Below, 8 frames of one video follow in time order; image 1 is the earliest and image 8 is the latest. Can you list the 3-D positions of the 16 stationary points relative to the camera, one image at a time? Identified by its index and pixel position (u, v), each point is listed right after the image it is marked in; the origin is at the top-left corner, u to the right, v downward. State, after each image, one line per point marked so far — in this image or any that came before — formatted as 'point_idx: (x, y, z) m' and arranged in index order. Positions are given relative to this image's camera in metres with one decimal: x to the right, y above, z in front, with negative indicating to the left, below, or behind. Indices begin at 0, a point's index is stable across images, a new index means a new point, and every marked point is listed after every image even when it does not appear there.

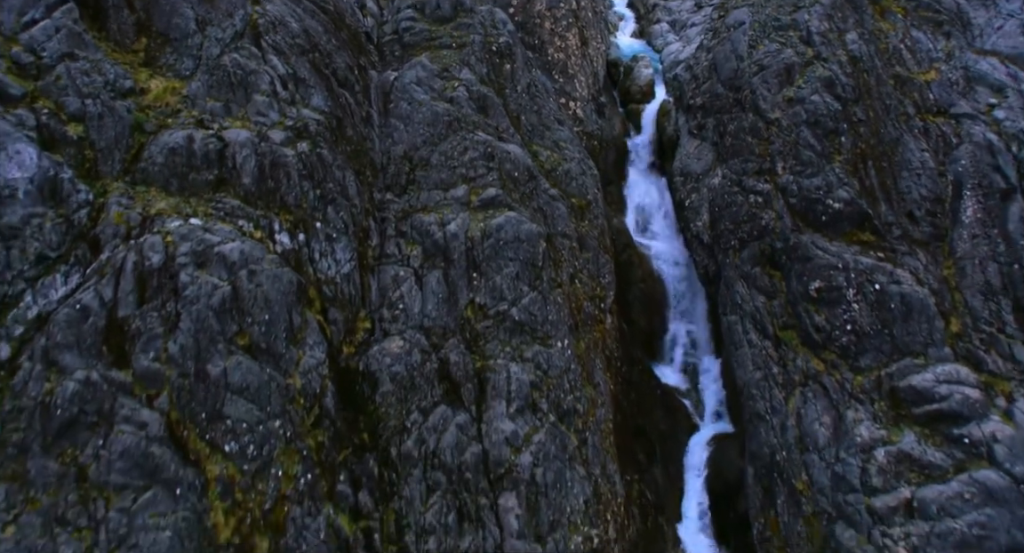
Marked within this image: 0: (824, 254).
0: (+4.0, +0.3, +8.8) m
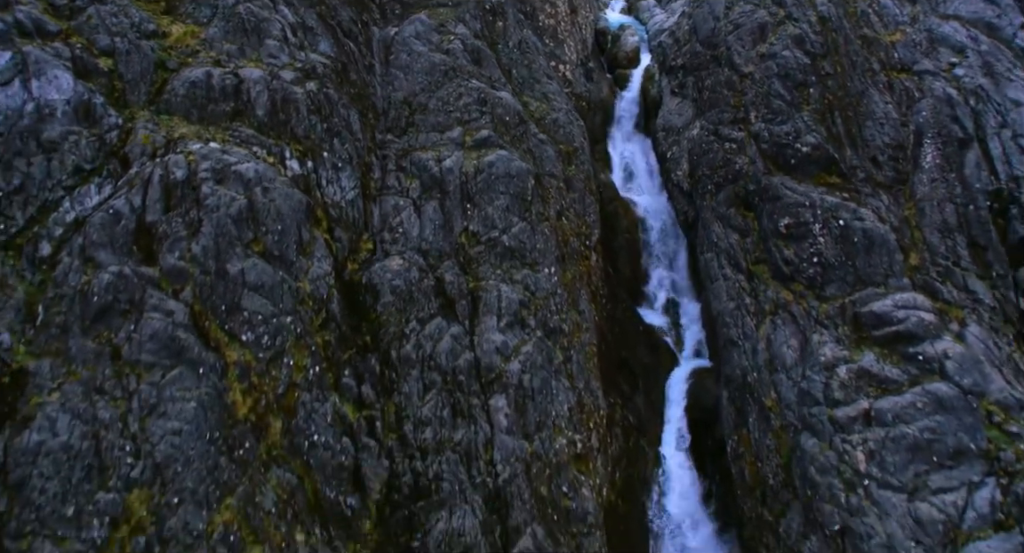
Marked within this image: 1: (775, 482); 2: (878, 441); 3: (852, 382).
0: (+3.9, +1.2, +9.4) m
1: (+3.4, -2.6, +8.6) m
2: (+4.3, -1.9, +7.9) m
3: (+4.2, -1.3, +8.3) m
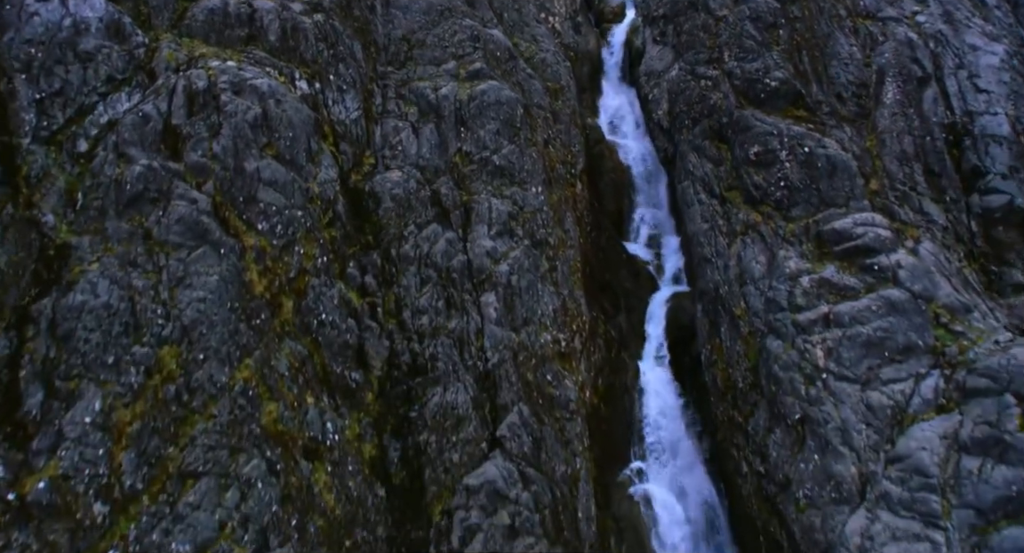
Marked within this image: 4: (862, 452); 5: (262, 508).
0: (+3.8, +2.3, +10.2) m
1: (+3.2, -1.5, +9.3) m
2: (+4.2, -0.8, +8.7) m
3: (+4.1, -0.2, +9.1) m
4: (+4.2, -2.1, +8.0) m
5: (-2.3, -2.1, +6.2) m
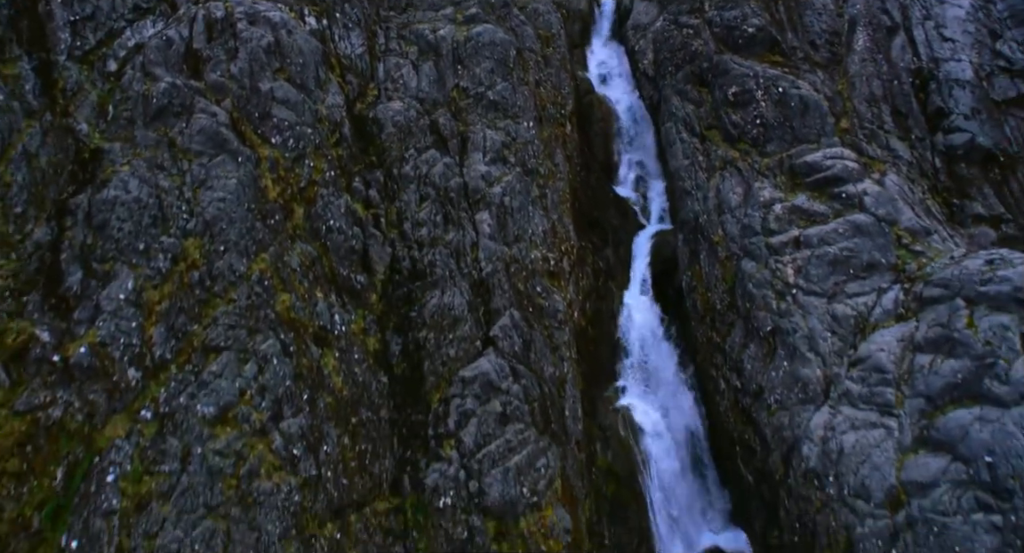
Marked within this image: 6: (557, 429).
0: (+3.7, +3.4, +10.9) m
1: (+3.1, -0.4, +10.0) m
2: (+4.1, +0.3, +9.4) m
3: (+4.0, +0.9, +9.8) m
4: (+4.1, -1.0, +8.7) m
5: (-2.4, -1.1, +6.9) m
6: (+0.6, -1.9, +8.3) m
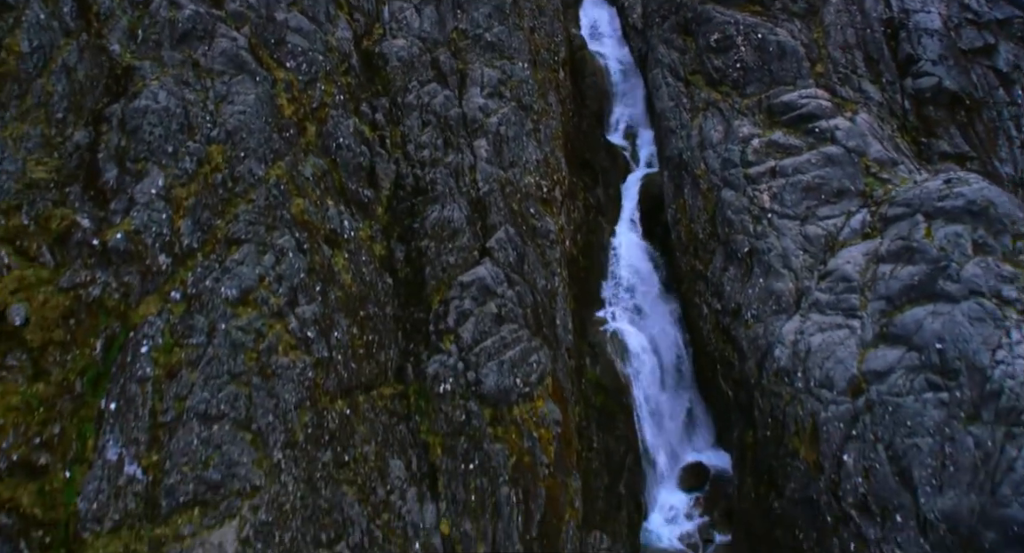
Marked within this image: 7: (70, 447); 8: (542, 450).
0: (+3.6, +4.5, +11.6) m
1: (+3.1, +0.7, +10.7) m
2: (+4.0, +1.4, +10.1) m
3: (+3.9, +2.0, +10.5) m
4: (+4.0, +0.1, +9.4) m
5: (-2.5, 0.0, +7.6) m
6: (+0.5, -0.7, +9.0) m
7: (-4.4, -1.7, +6.8) m
8: (+0.4, -2.1, +8.2) m
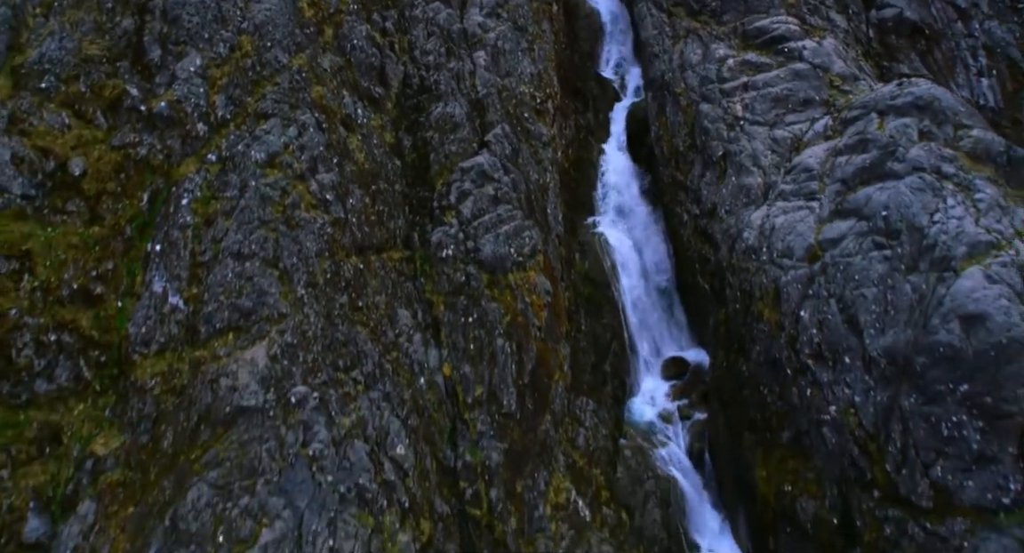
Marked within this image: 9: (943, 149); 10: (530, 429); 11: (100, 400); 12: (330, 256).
0: (+3.6, +6.0, +12.7) m
1: (+3.0, +2.3, +11.7) m
2: (+4.0, +2.9, +11.1) m
3: (+3.8, +3.6, +11.5) m
4: (+3.9, +1.7, +10.4) m
5: (-2.5, +1.7, +8.6) m
6: (+0.4, +0.9, +10.0) m
7: (-4.5, 0.0, +7.8) m
8: (+0.3, -0.5, +9.2) m
9: (+5.9, +1.7, +9.2) m
10: (+0.2, -2.0, +8.8) m
11: (-4.7, -1.4, +7.6) m
12: (-2.2, +0.2, +8.2) m
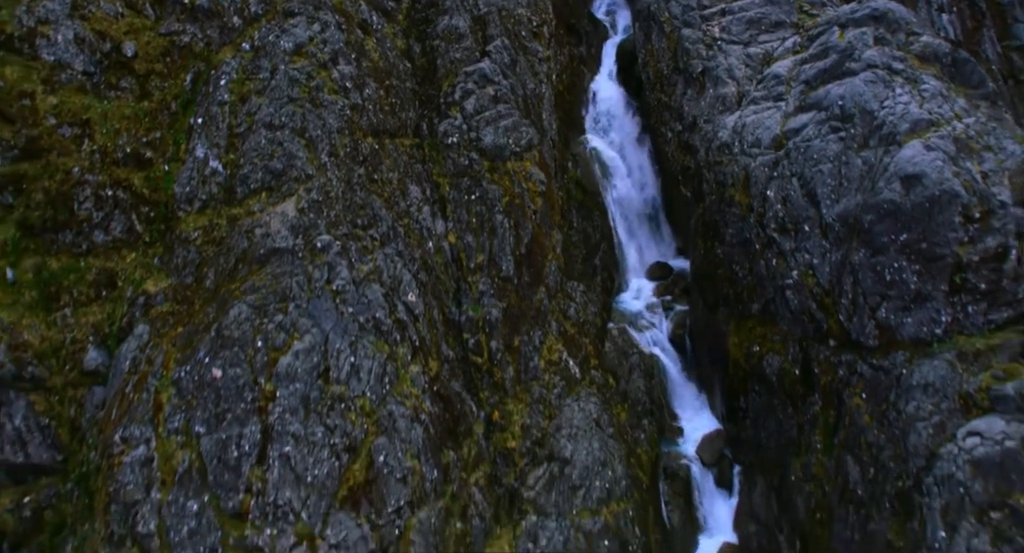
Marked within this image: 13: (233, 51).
0: (+3.5, +7.7, +13.8) m
1: (+3.0, +3.9, +12.9) m
2: (+3.9, +4.6, +12.2) m
3: (+3.8, +5.2, +12.6) m
4: (+3.9, +3.4, +11.5) m
5: (-2.6, +3.4, +9.7) m
6: (+0.4, +2.6, +11.1) m
7: (-4.6, +1.7, +8.9) m
8: (+0.3, +1.2, +10.3) m
9: (+5.8, +3.4, +10.3) m
10: (+0.2, -0.3, +9.9) m
11: (-4.7, +0.3, +8.7) m
12: (-2.3, +2.0, +9.3) m
13: (-3.8, +3.1, +9.2) m
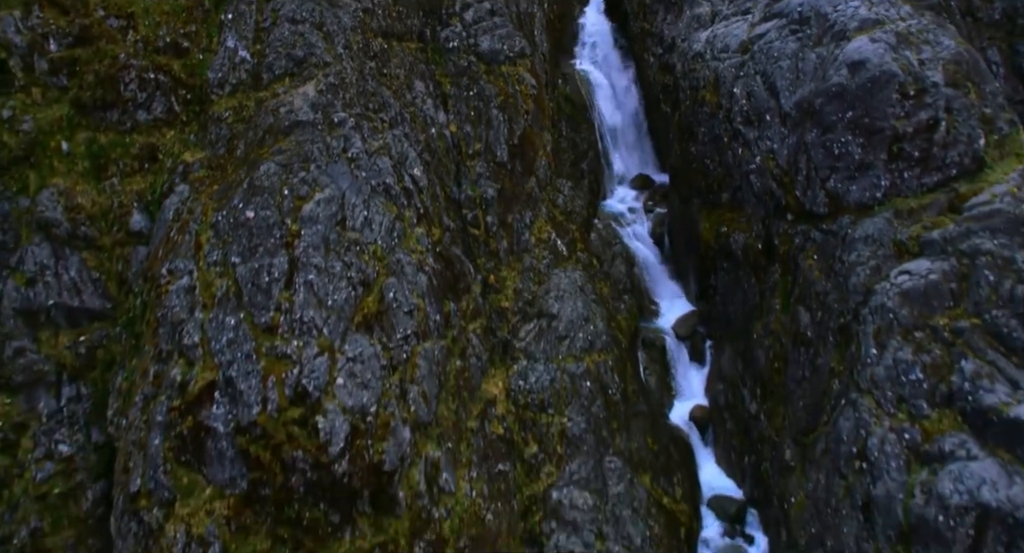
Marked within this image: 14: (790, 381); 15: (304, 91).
0: (+3.5, +9.5, +15.0) m
1: (+2.9, +5.8, +14.0) m
2: (+3.8, +6.5, +13.4) m
3: (+3.7, +7.1, +13.8) m
4: (+3.8, +5.2, +12.7) m
5: (-2.7, +5.2, +10.9) m
6: (+0.3, +4.4, +12.3) m
7: (-4.7, +3.5, +10.1) m
8: (+0.2, +3.0, +11.5) m
9: (+5.8, +5.3, +11.5) m
10: (+0.1, +1.5, +11.1) m
11: (-4.8, +2.2, +9.9) m
12: (-2.3, +3.8, +10.5) m
13: (-3.9, +4.9, +10.4) m
14: (+3.9, -1.5, +9.6) m
15: (-3.0, +2.7, +9.7) m
